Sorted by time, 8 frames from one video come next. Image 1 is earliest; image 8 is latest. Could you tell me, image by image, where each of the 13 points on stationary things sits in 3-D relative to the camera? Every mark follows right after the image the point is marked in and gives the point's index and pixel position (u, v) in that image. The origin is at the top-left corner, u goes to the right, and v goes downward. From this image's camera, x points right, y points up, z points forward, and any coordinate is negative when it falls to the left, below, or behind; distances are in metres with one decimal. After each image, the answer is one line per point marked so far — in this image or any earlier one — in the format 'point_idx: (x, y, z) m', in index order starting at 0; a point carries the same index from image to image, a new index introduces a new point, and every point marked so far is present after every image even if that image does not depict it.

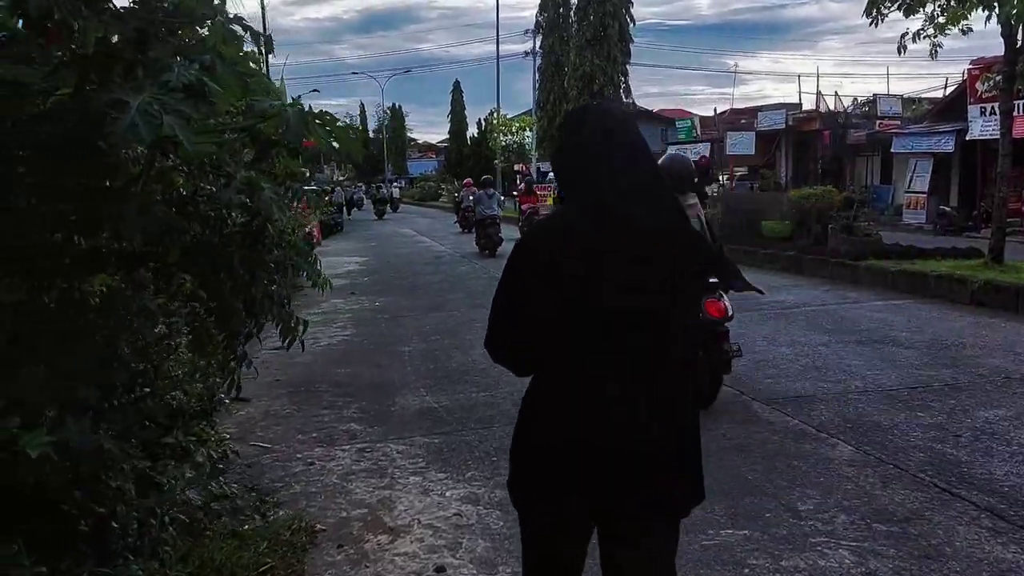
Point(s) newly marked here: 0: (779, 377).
0: (+2.0, -0.7, +6.7) m
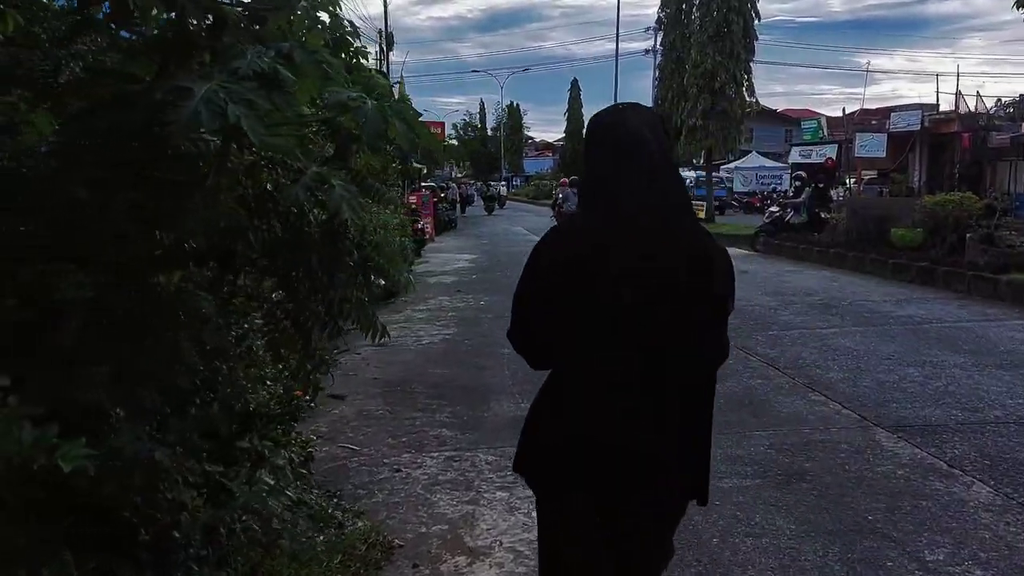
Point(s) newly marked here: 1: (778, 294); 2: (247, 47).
0: (+2.7, -0.8, +6.1) m
1: (+3.4, -0.1, +11.6) m
2: (-0.8, +0.7, +2.8) m
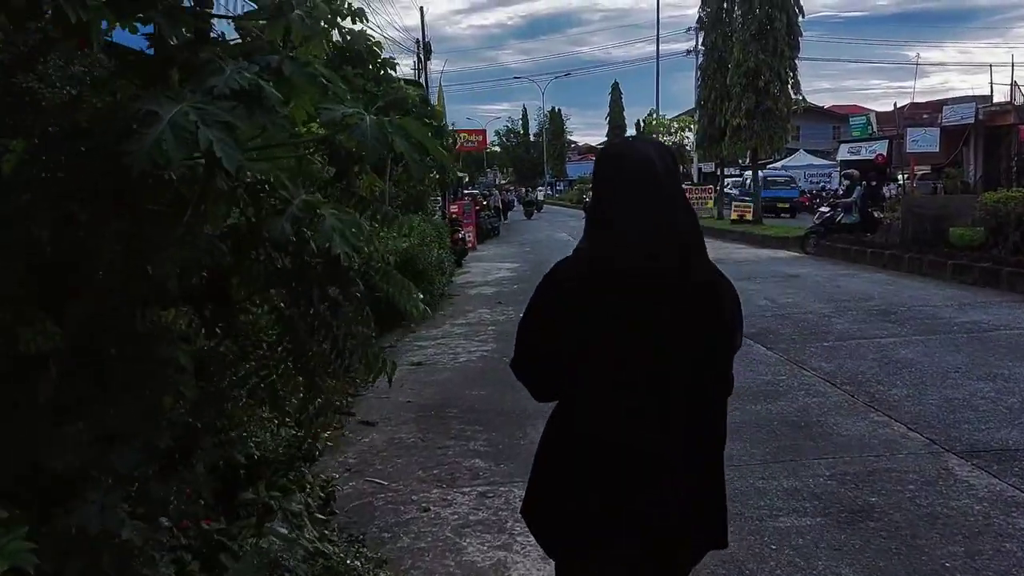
0: (+2.9, -0.8, +5.6) m
1: (+4.0, -0.1, +11.1) m
2: (-0.8, +0.6, +2.5) m
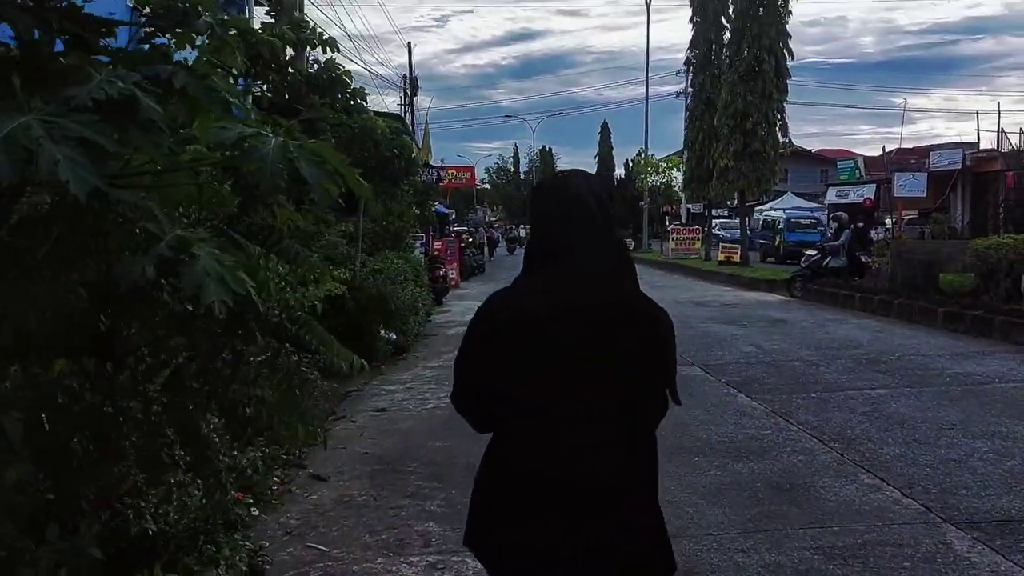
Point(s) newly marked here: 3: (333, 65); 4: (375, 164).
0: (+2.7, -1.1, +5.2) m
1: (+3.7, -0.7, +10.7) m
2: (-1.0, +0.5, +2.1) m
3: (-1.6, +2.0, +7.9) m
4: (-1.4, +1.2, +9.0) m
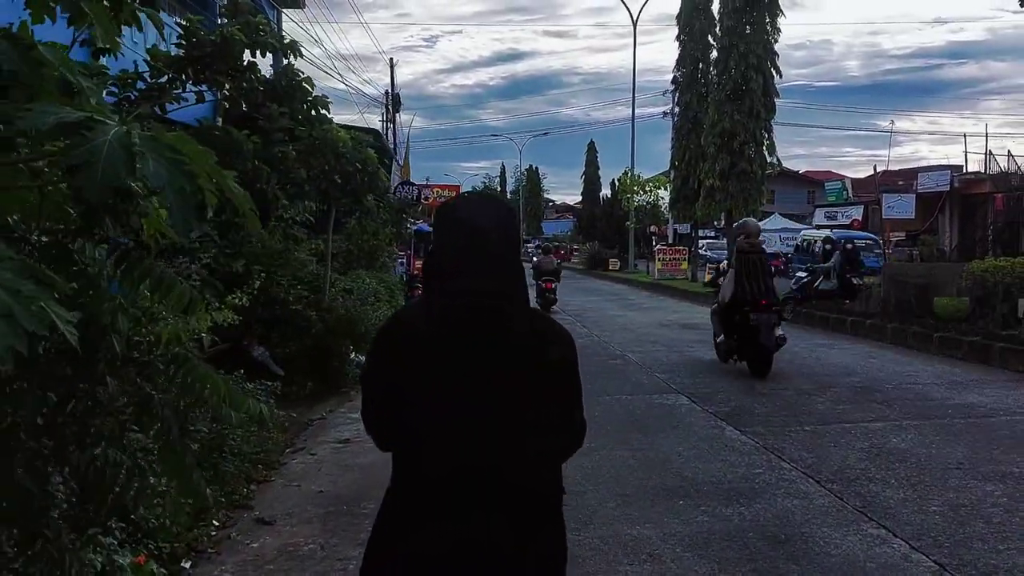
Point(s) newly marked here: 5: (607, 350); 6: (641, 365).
0: (+2.5, -1.3, +4.6) m
1: (+3.4, -1.0, +10.2) m
2: (-1.1, +0.4, +1.5) m
3: (-1.8, +1.8, +7.4) m
4: (-1.6, +1.0, +8.4) m
5: (+1.4, -0.9, +13.1) m
6: (+1.6, -1.0, +11.4) m
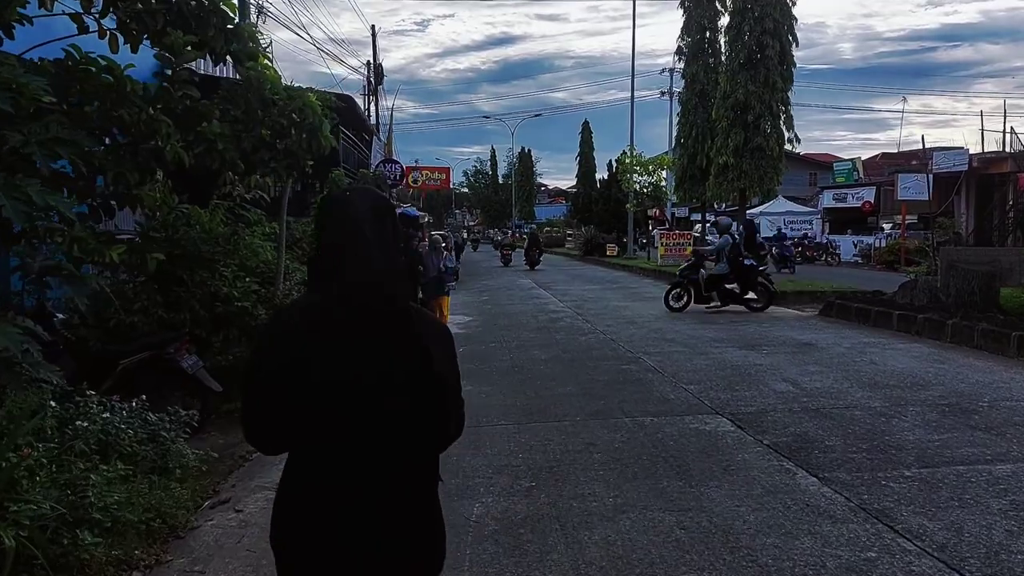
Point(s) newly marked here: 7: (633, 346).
0: (+2.5, -1.3, +2.7) m
1: (+3.3, -0.9, +8.3) m
2: (-1.1, +0.4, -0.4) m
3: (-1.8, +1.8, +5.4) m
4: (-1.6, +1.1, +6.4) m
5: (+1.3, -0.8, +11.2) m
6: (+1.6, -0.9, +9.4) m
7: (+1.6, -0.7, +11.7) m
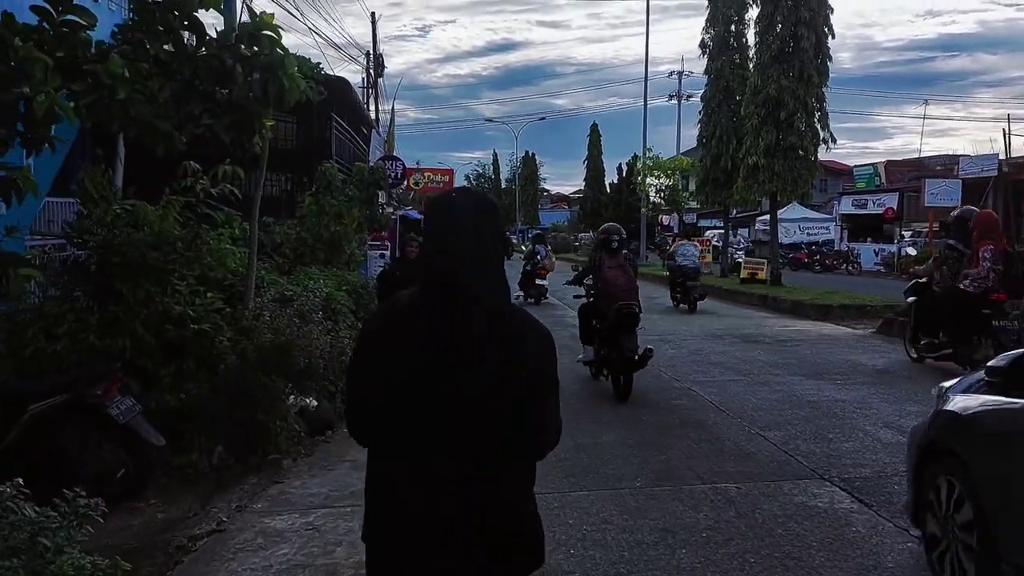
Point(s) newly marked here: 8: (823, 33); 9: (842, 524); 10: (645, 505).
0: (+2.7, -1.4, +0.9) m
1: (+3.6, -1.1, +6.5) m
2: (-0.8, +0.3, -2.2) m
3: (-1.6, +1.7, +3.6) m
4: (-1.4, +0.9, +4.6) m
5: (+1.6, -1.0, +9.4) m
6: (+1.8, -1.1, +7.6) m
7: (+1.8, -0.9, +9.9) m
8: (+6.9, +5.6, +19.9) m
9: (+1.7, -1.2, +4.7) m
10: (+0.7, -1.2, +5.1) m
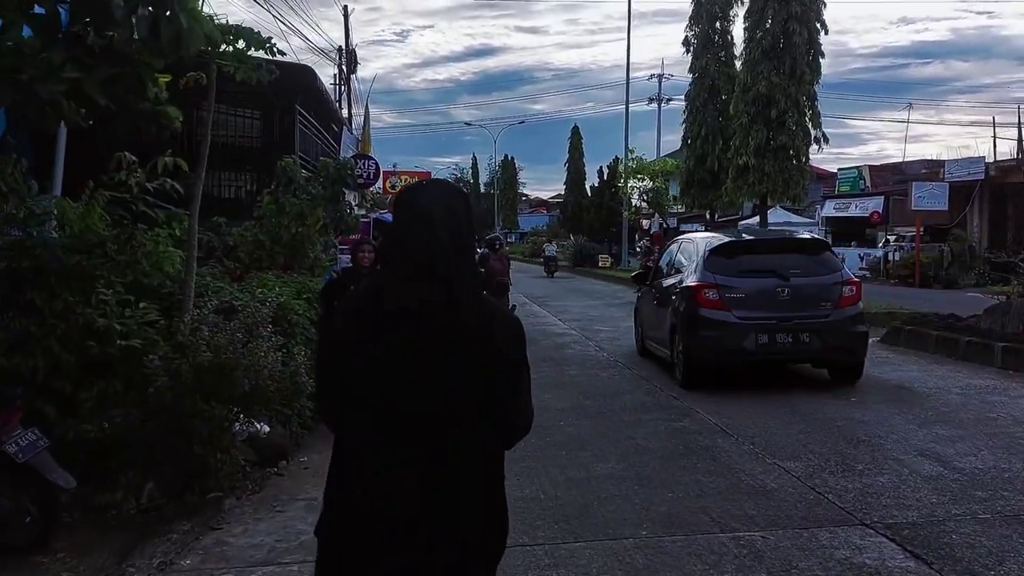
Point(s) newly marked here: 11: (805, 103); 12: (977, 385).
0: (+2.7, -1.4, 0.0) m
1: (+3.5, -1.1, +5.6) m
2: (-0.8, +0.3, -3.2) m
3: (-1.6, +1.6, +2.7) m
4: (-1.5, +0.9, +3.7) m
5: (+1.4, -1.0, +8.5) m
6: (+1.7, -1.1, +6.8) m
7: (+1.6, -1.0, +9.0) m
8: (+6.4, +5.5, +19.1) m
9: (+1.7, -1.3, +3.9) m
10: (+0.7, -1.3, +4.2) m
11: (+6.3, +4.0, +19.5) m
12: (+4.6, -0.9, +8.9) m
